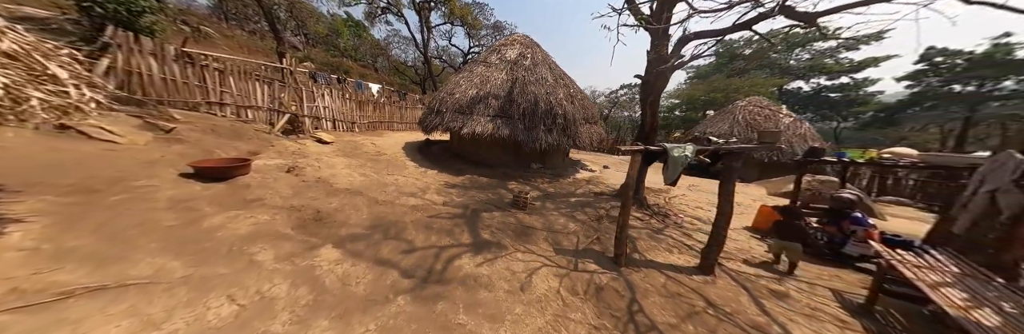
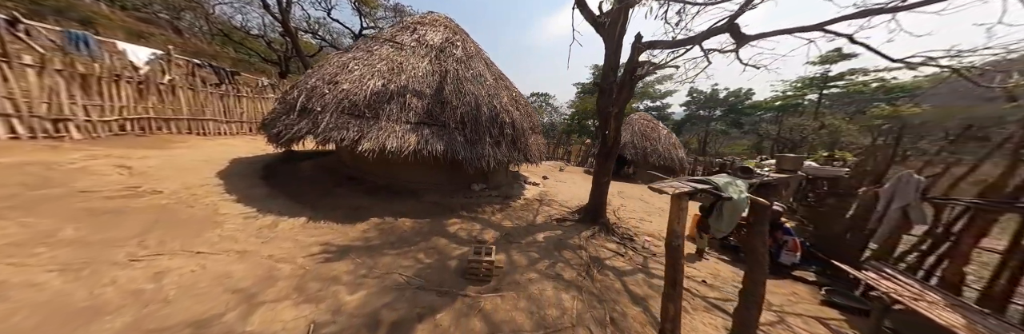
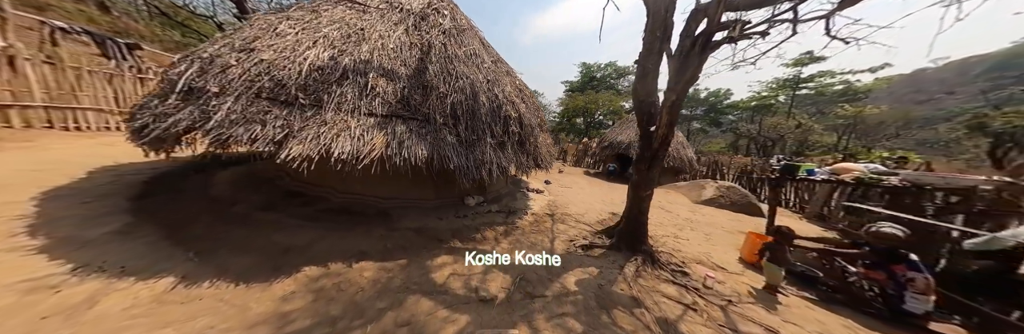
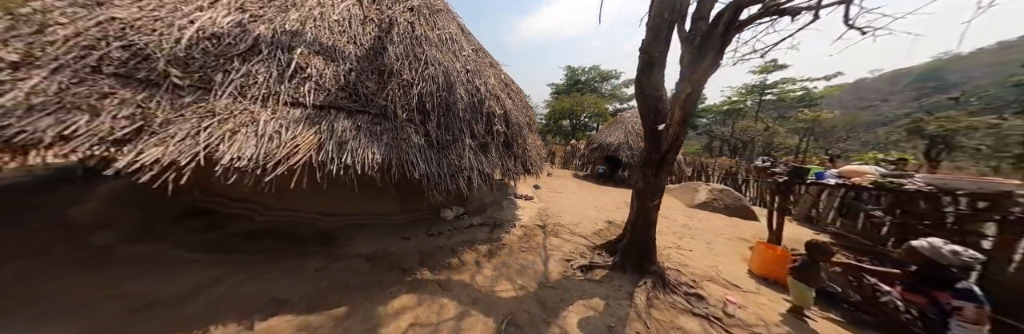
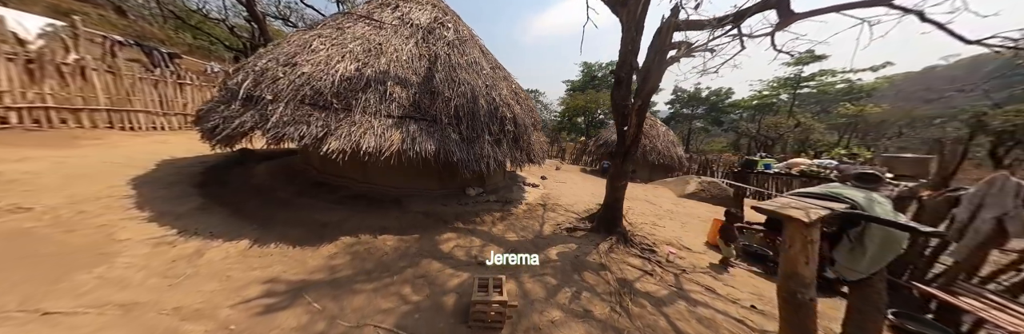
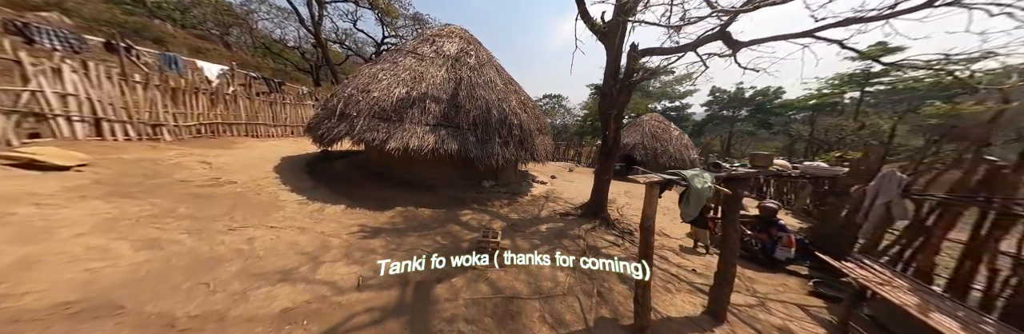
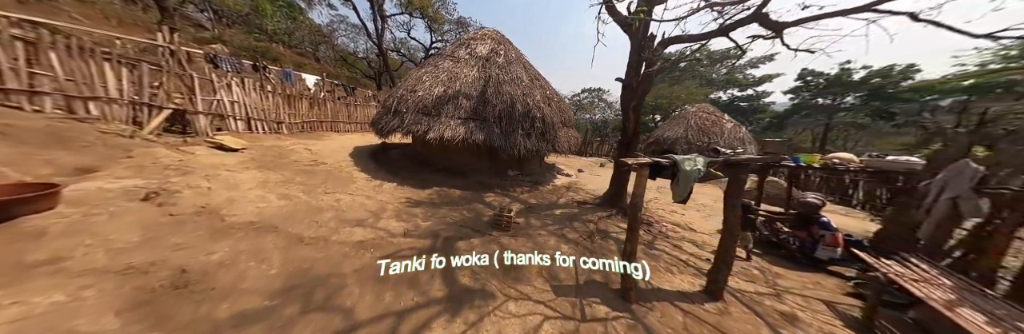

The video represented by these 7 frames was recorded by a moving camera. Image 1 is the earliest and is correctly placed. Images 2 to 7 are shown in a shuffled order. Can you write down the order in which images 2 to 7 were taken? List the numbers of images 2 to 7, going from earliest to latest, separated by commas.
7, 6, 2, 5, 3, 4
